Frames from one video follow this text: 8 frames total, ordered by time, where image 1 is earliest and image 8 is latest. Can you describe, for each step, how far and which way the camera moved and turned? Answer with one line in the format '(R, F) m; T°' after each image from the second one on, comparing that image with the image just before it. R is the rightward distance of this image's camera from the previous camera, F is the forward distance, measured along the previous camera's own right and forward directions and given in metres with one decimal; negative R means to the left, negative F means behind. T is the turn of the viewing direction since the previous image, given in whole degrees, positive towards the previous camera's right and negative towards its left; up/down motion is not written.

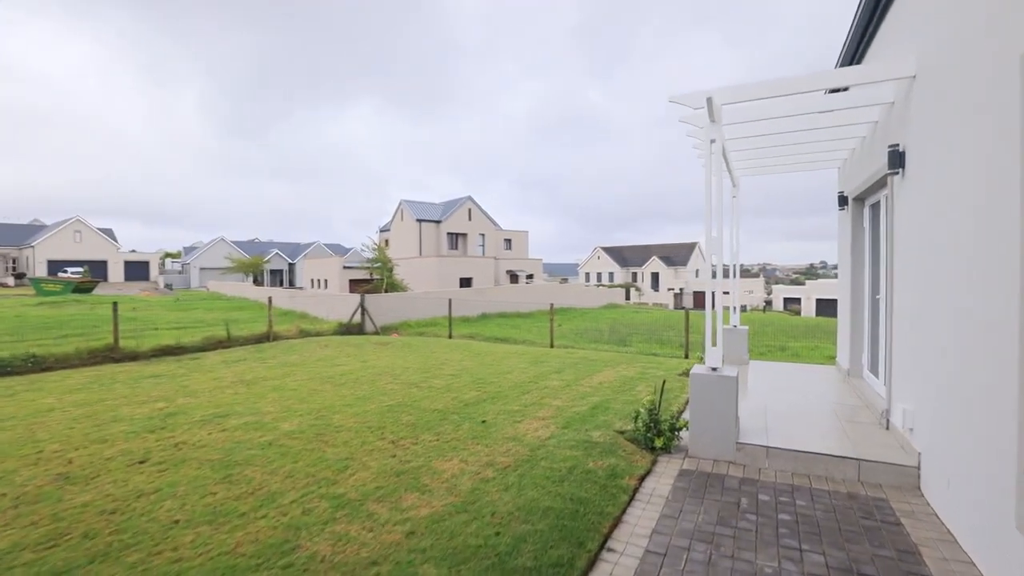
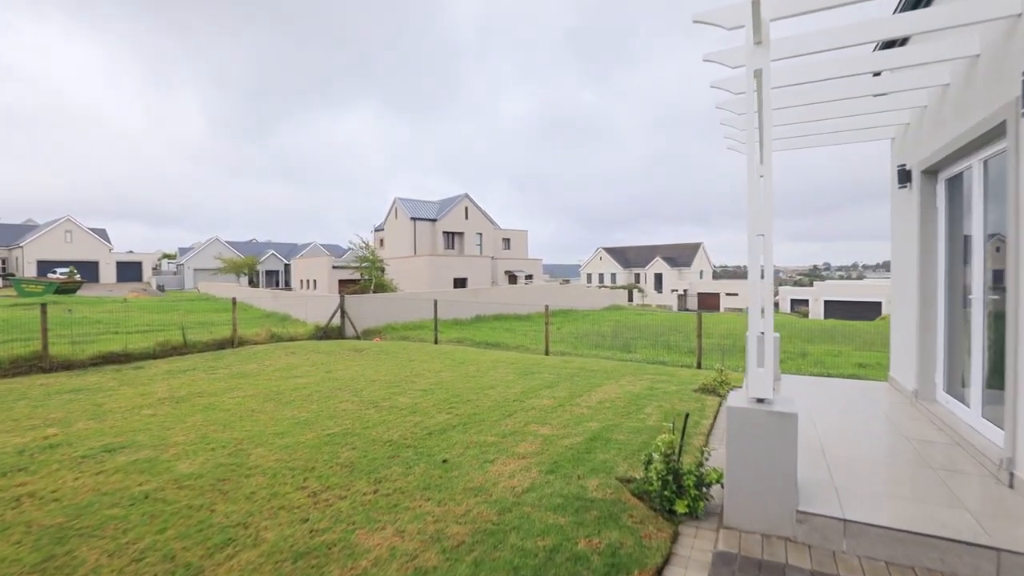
(+0.3, +1.2) m; 0°
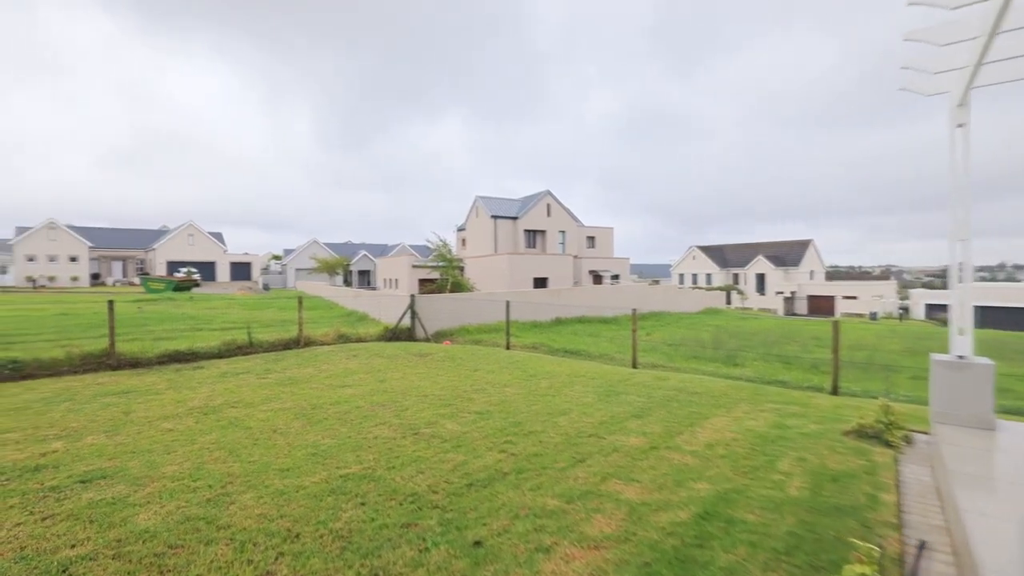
(+0.1, +1.3) m; -10°
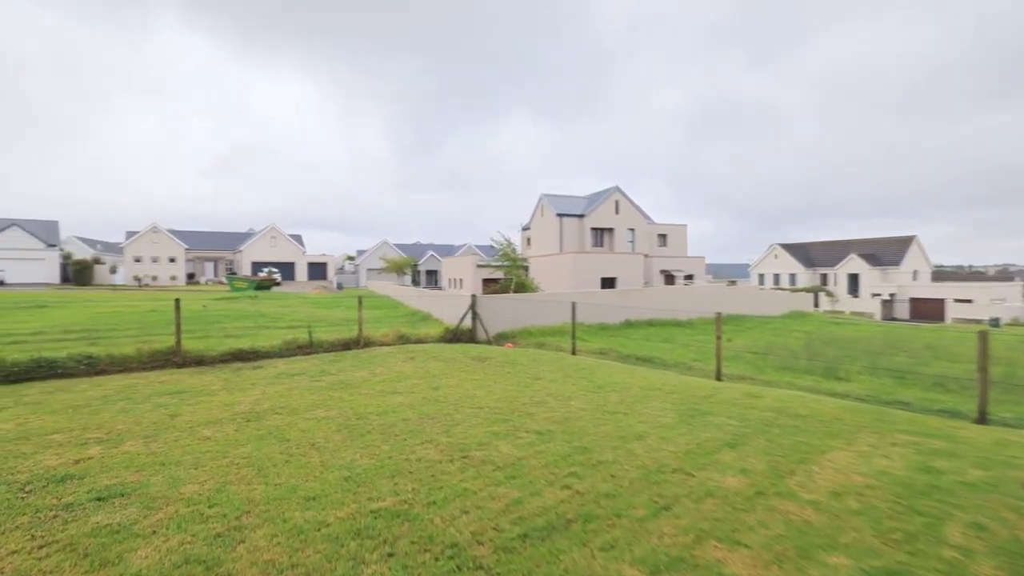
(0.0, +0.7) m; -8°
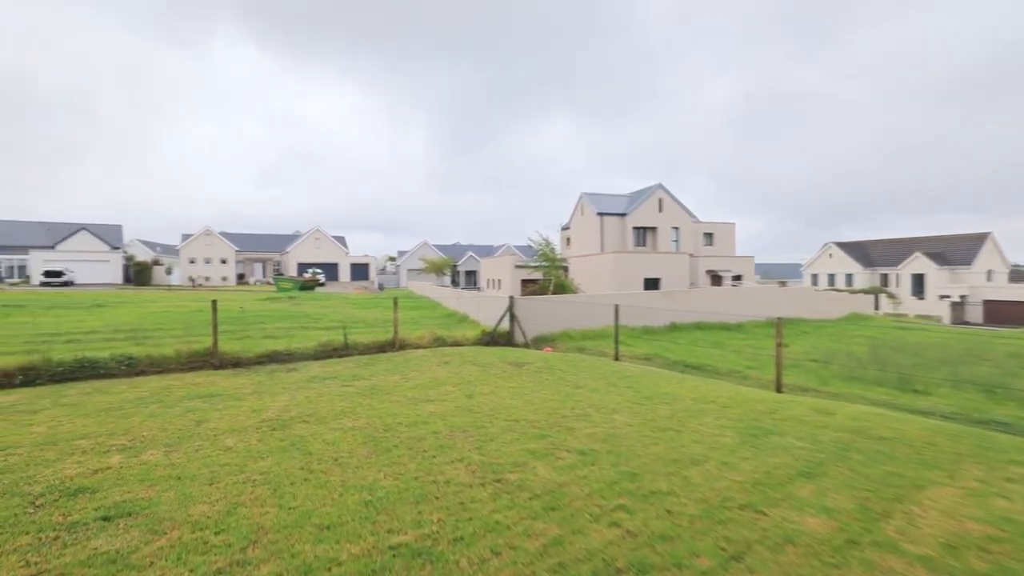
(0.0, +0.4) m; -5°
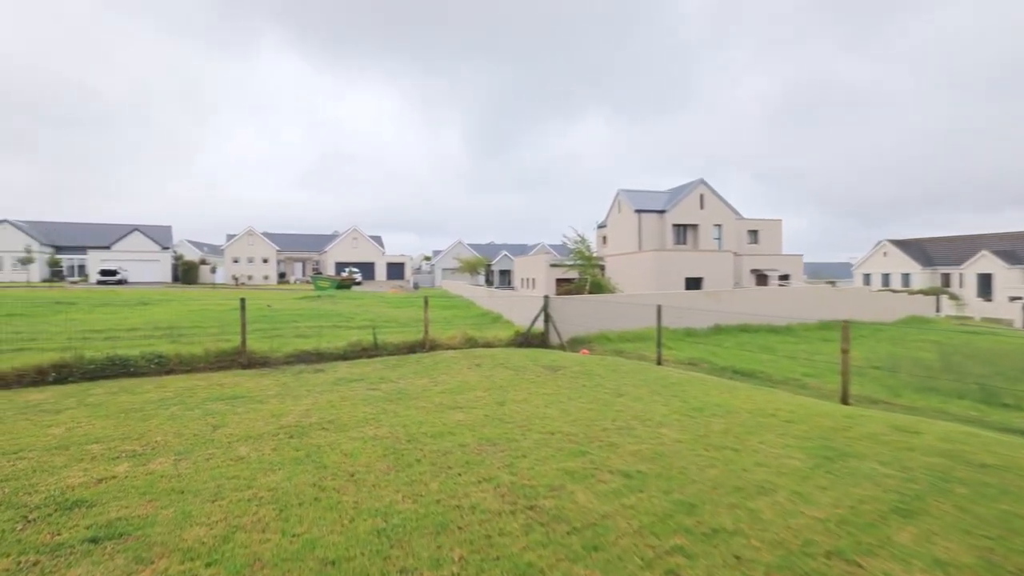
(0.0, +0.5) m; -4°
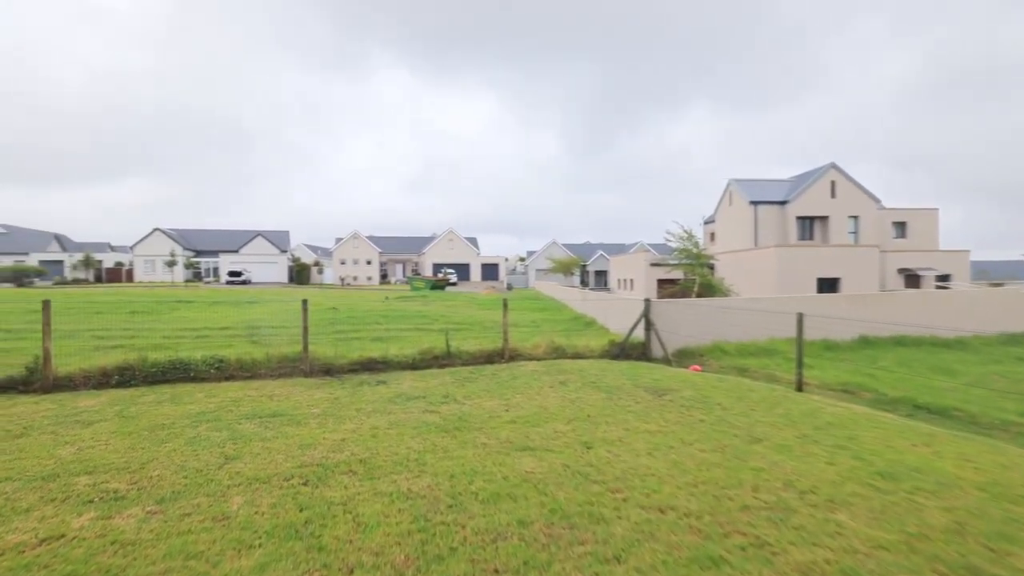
(+0.1, +1.4) m; -11°
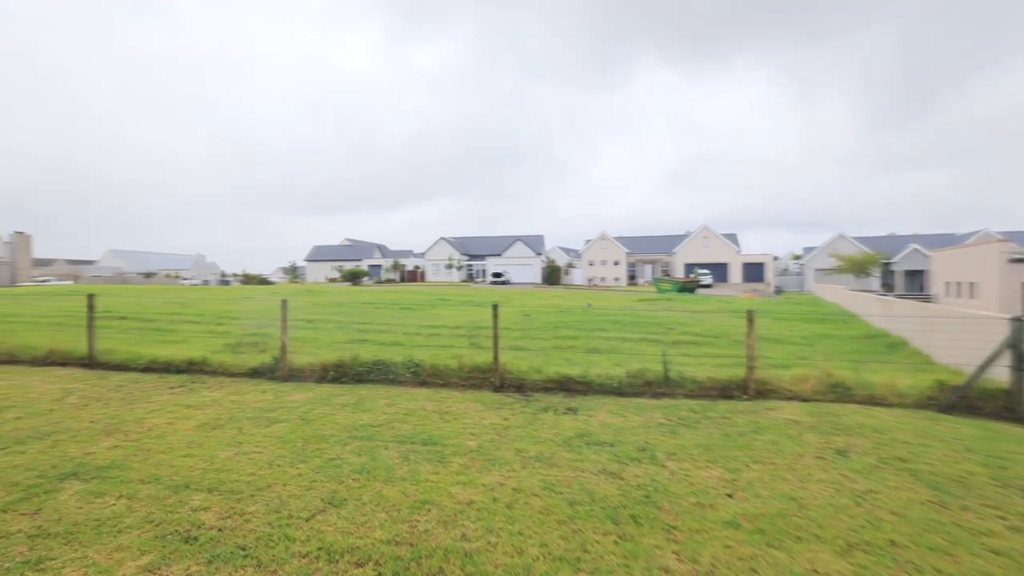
(+0.3, +1.7) m; -29°
